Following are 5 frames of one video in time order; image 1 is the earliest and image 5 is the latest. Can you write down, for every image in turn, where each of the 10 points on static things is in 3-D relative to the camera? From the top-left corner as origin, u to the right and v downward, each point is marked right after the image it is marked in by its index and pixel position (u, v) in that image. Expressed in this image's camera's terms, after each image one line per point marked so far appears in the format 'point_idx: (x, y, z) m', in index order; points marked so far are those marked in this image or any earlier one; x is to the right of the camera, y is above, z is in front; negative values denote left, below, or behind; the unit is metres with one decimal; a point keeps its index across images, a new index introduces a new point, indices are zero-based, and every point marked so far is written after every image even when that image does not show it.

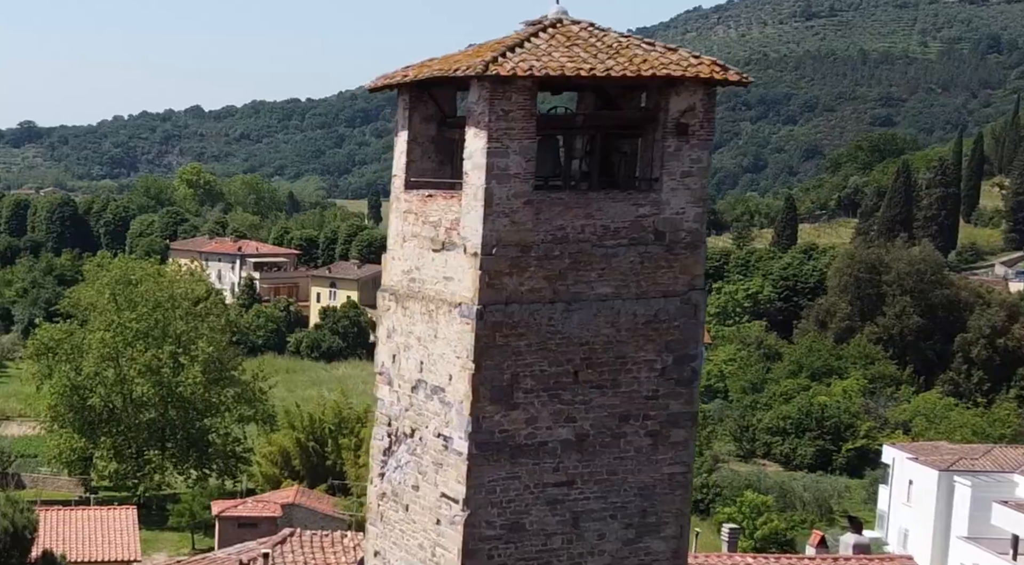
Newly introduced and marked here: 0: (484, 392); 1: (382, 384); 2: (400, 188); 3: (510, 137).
0: (-0.2, -1.1, +16.5) m
1: (-1.3, -1.0, +17.6) m
2: (-1.2, +1.0, +17.4) m
3: (0.0, +1.4, +16.4) m
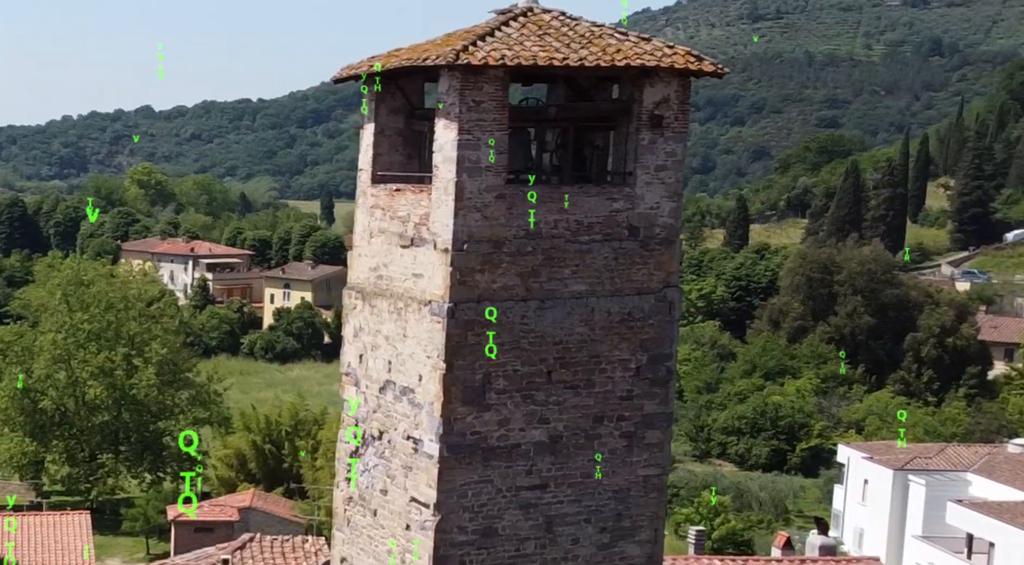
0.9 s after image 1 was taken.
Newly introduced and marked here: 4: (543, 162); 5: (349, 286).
0: (-0.5, -1.0, +16.0) m
1: (-1.6, -1.0, +17.0) m
2: (-1.4, +1.0, +16.9) m
3: (-0.3, +1.4, +15.9) m
4: (+0.3, +1.2, +16.9) m
5: (-1.6, 0.0, +17.0) m
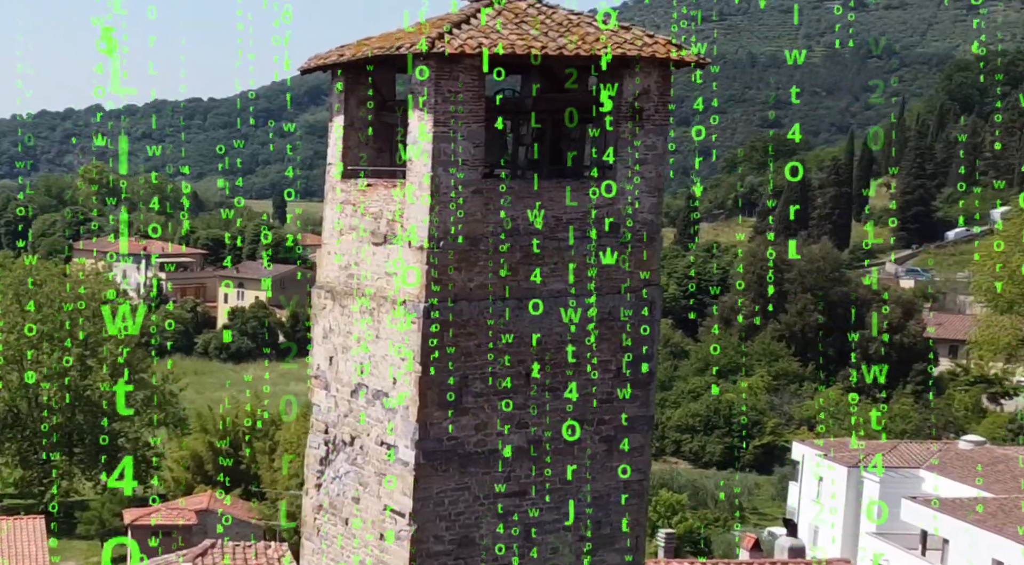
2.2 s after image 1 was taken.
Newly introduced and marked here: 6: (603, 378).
0: (-0.7, -1.0, +15.3) m
1: (-1.9, -1.0, +16.4) m
2: (-1.7, +1.0, +16.2) m
3: (-0.5, +1.4, +15.3) m
4: (+0.1, +1.2, +16.2) m
5: (-1.9, 0.0, +16.3) m
6: (+0.8, -0.9, +15.9) m
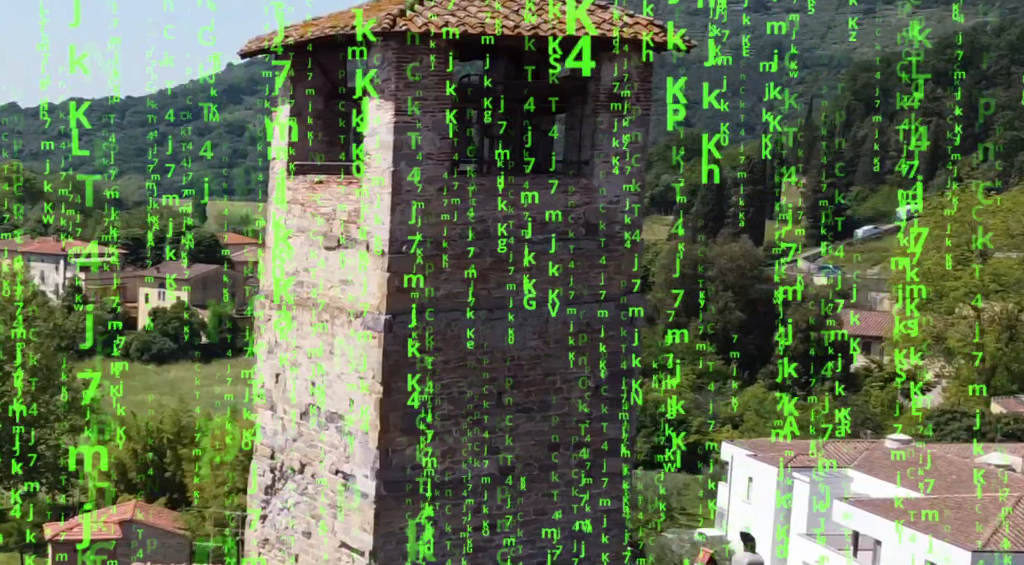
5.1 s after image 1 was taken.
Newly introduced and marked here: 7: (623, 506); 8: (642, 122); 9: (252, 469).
0: (-1.0, -1.1, +13.6) m
1: (-2.0, -1.1, +14.7) m
2: (-1.9, +0.9, +14.7) m
3: (-0.8, +1.4, +13.7) m
4: (-0.1, +1.1, +14.6) m
5: (-2.0, -0.1, +14.8) m
6: (+0.6, -1.0, +14.1) m
7: (+1.0, -1.9, +14.2) m
8: (+1.2, +1.3, +14.1) m
9: (-2.1, -1.7, +14.8) m
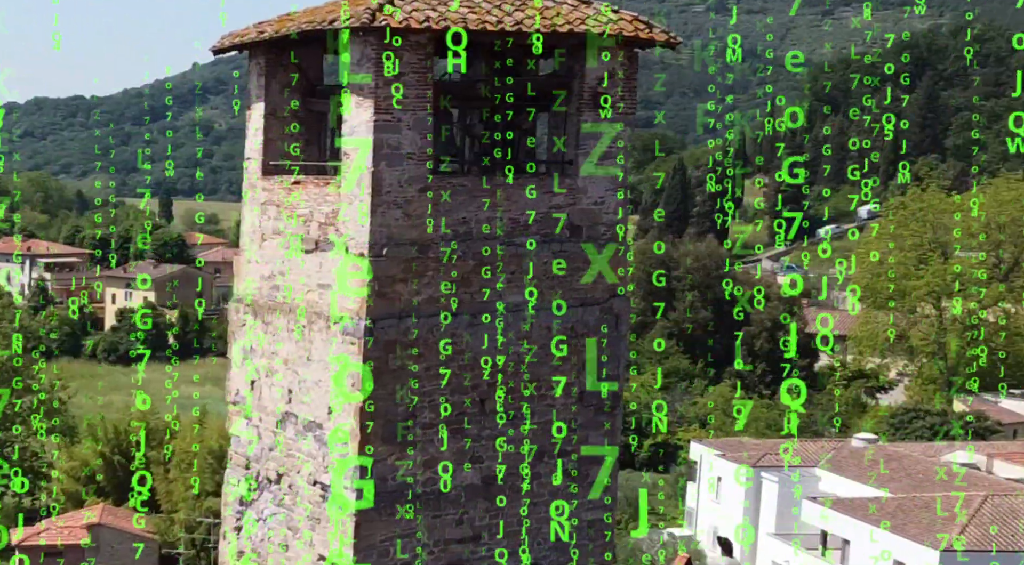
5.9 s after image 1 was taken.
0: (-1.1, -1.1, +13.2) m
1: (-2.2, -1.2, +14.3) m
2: (-2.0, +0.8, +14.2) m
3: (-0.9, +1.4, +13.3) m
4: (-0.3, +1.1, +14.2) m
5: (-2.2, -0.2, +14.3) m
6: (+0.5, -1.0, +13.7) m
7: (+0.9, -1.9, +13.8) m
8: (+1.0, +1.3, +13.7) m
9: (-2.3, -1.7, +14.4) m
